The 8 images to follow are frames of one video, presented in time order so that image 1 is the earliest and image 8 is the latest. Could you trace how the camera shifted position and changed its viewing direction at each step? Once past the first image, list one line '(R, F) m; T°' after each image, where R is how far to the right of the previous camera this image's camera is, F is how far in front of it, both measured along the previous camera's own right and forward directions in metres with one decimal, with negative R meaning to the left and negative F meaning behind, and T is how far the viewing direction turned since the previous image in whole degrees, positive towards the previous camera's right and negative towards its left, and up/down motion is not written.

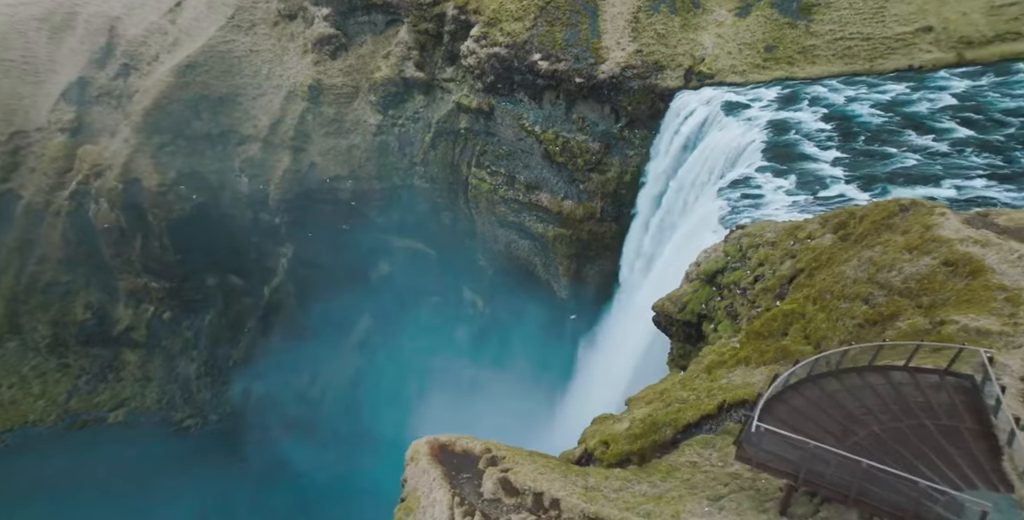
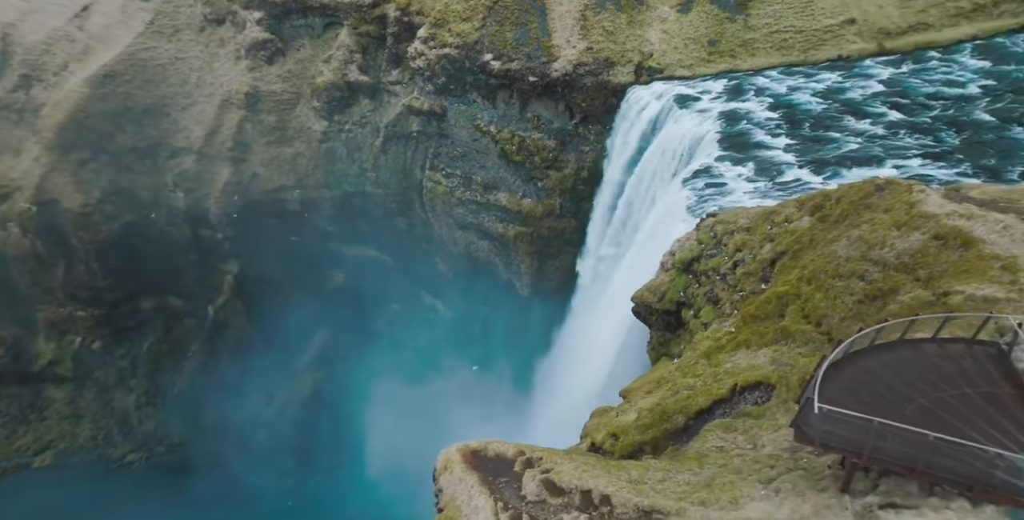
(-1.3, +0.1) m; +6°
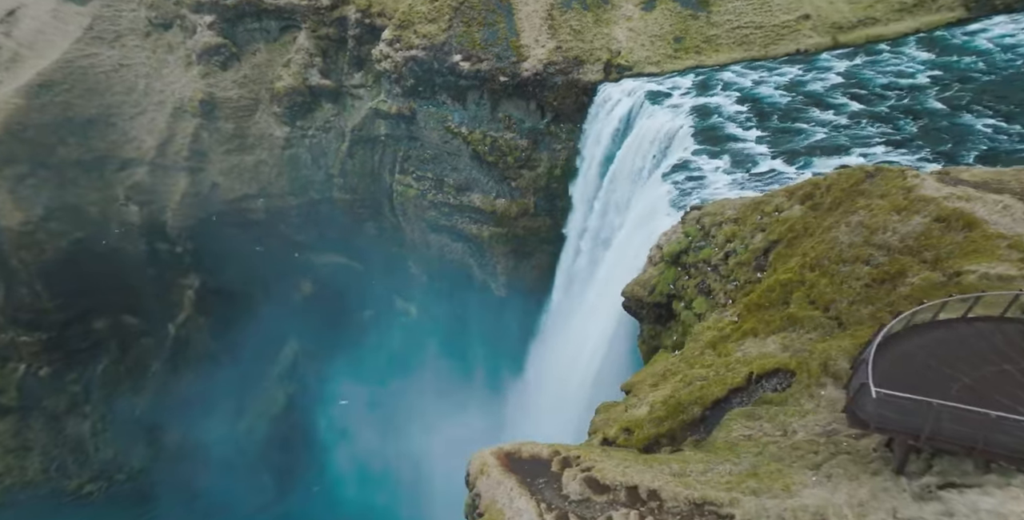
(-1.1, +0.1) m; +4°
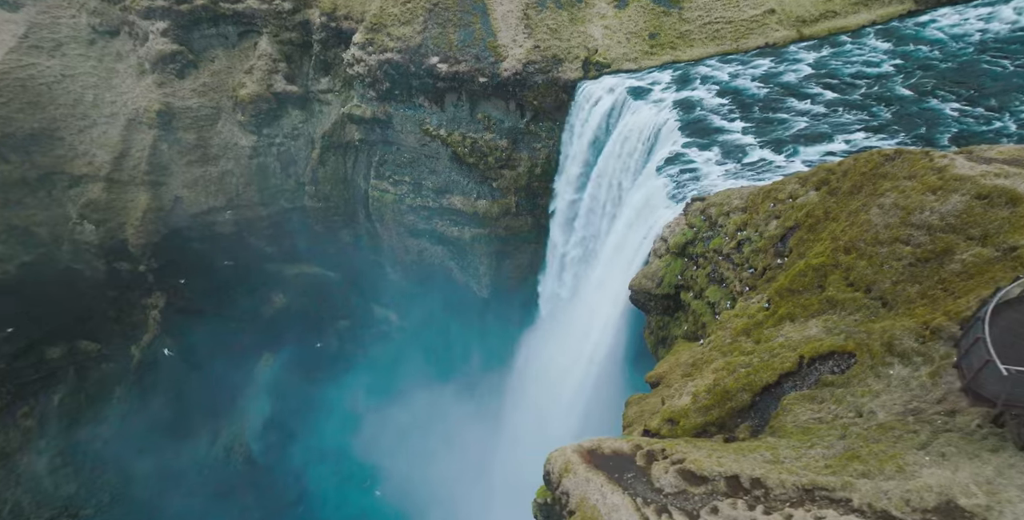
(-1.9, +0.3) m; +5°
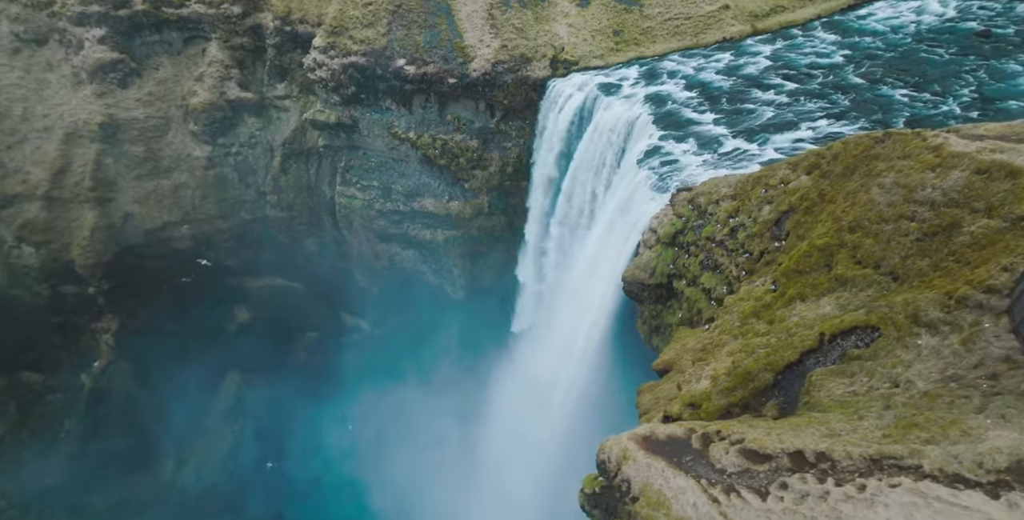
(-1.6, +0.1) m; +5°
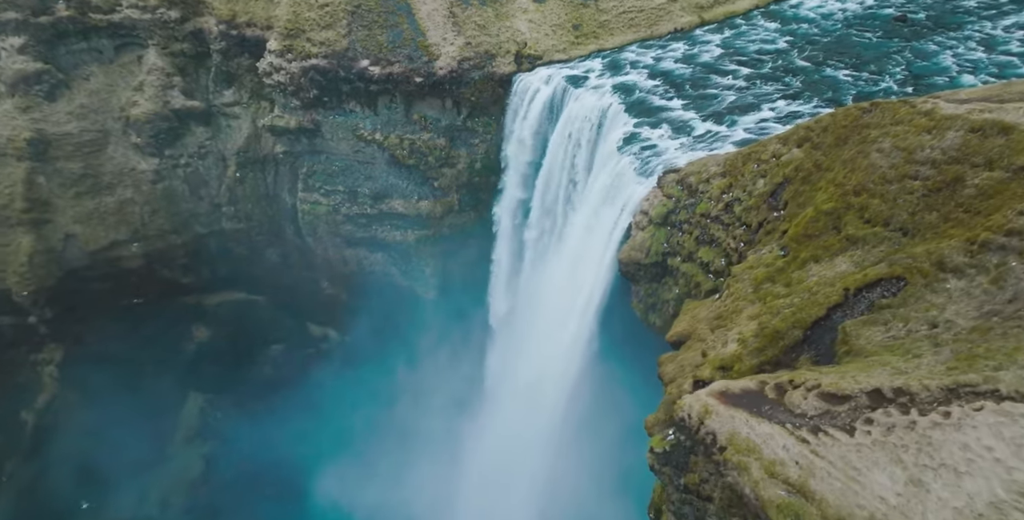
(-2.3, -0.1) m; +7°
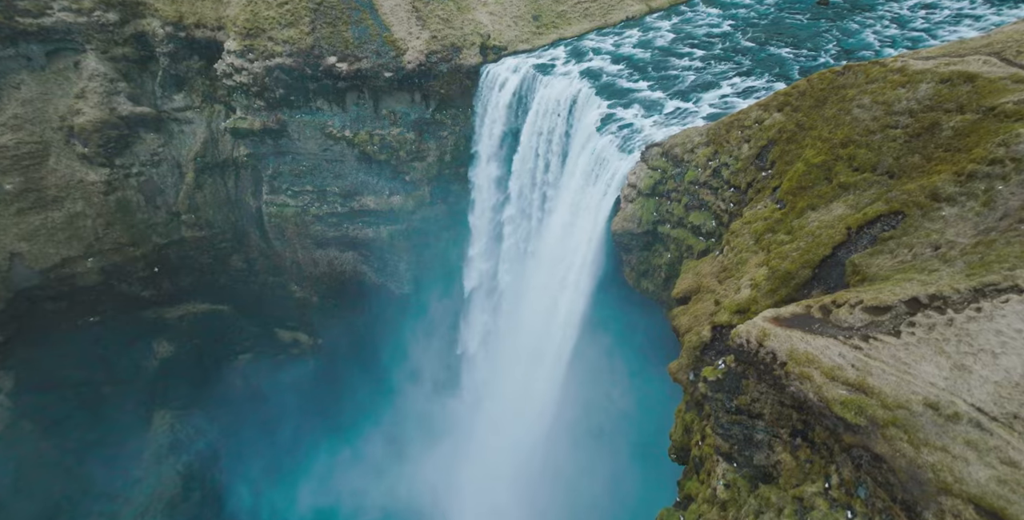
(-2.5, -0.6) m; +7°
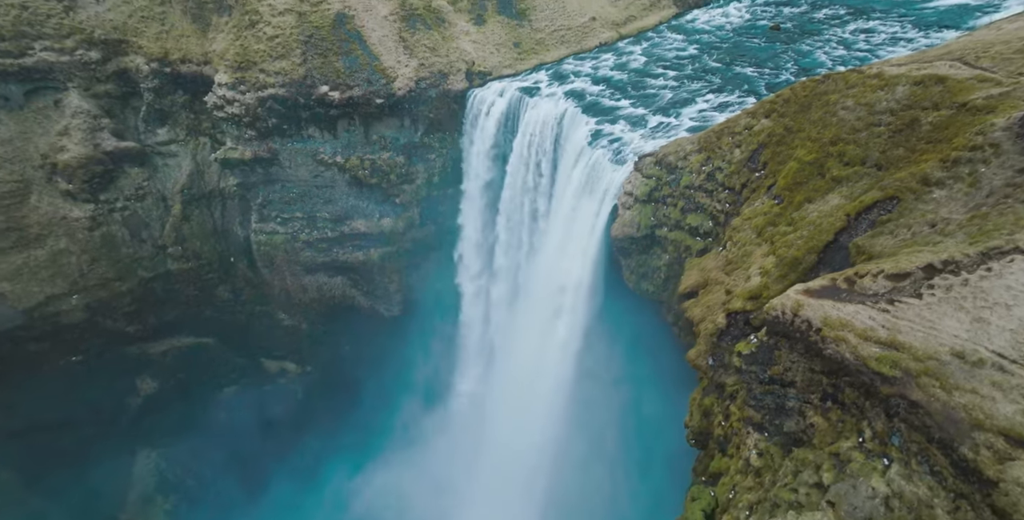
(-2.0, -0.8) m; +4°
